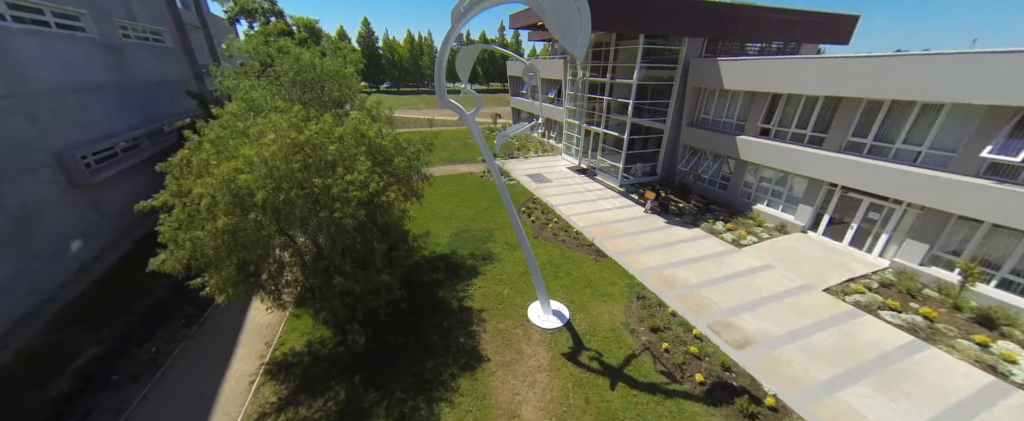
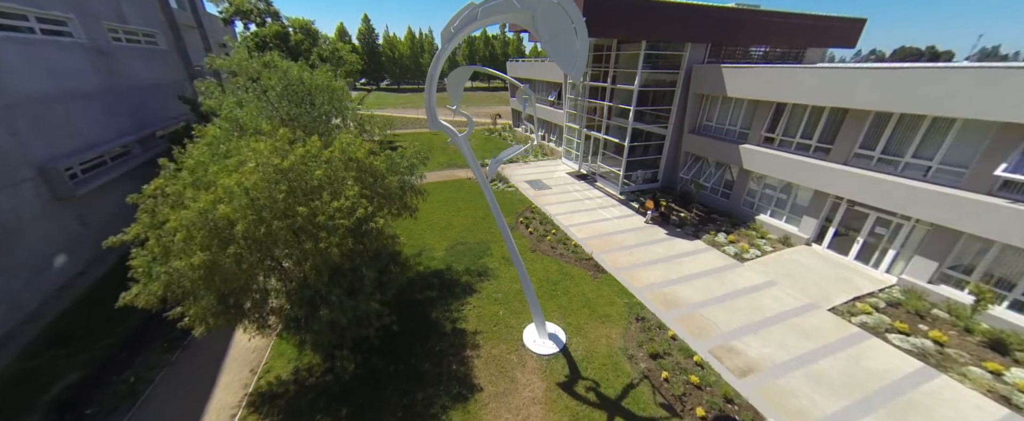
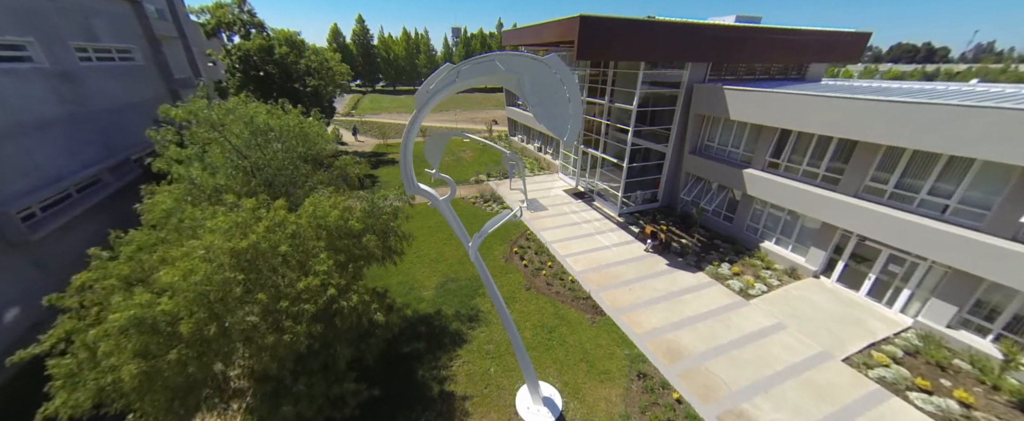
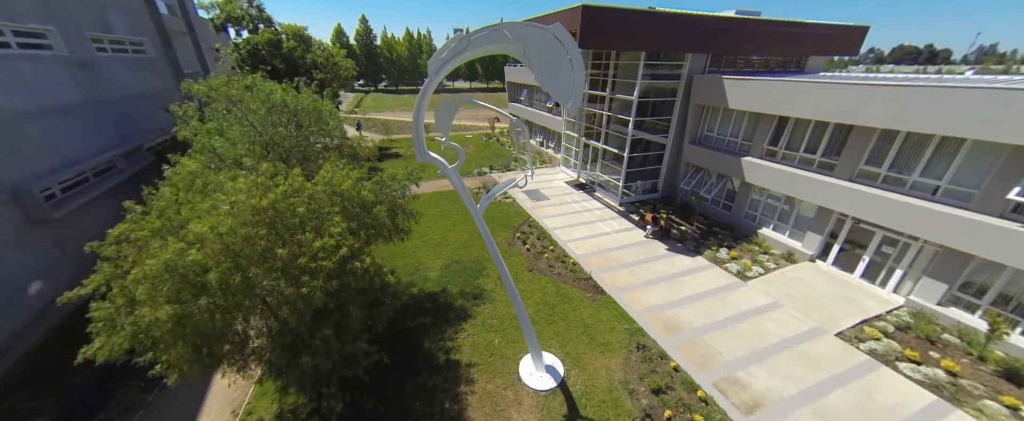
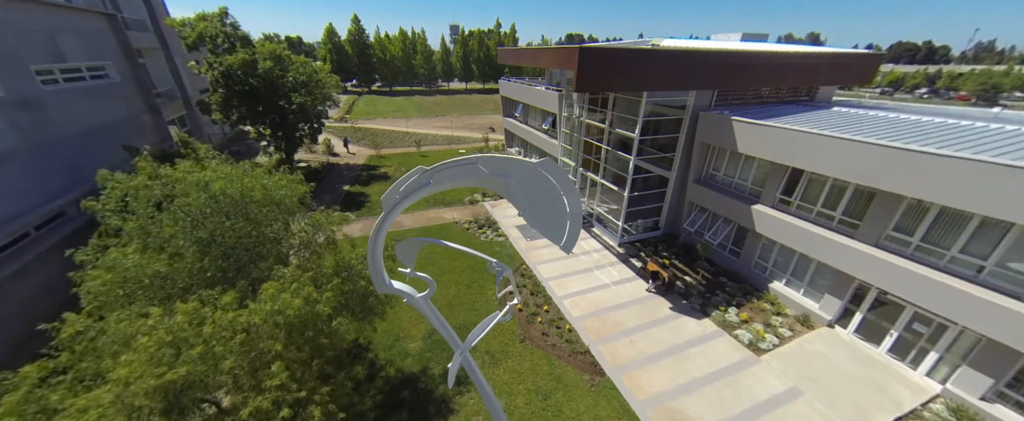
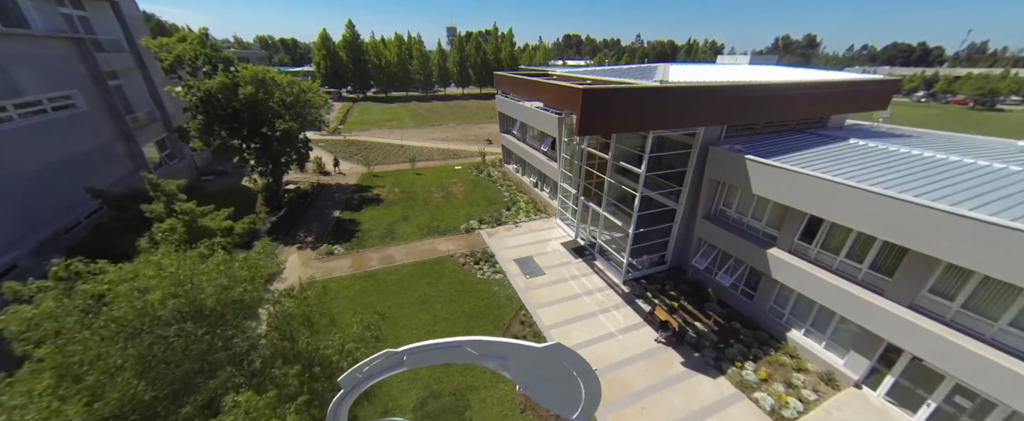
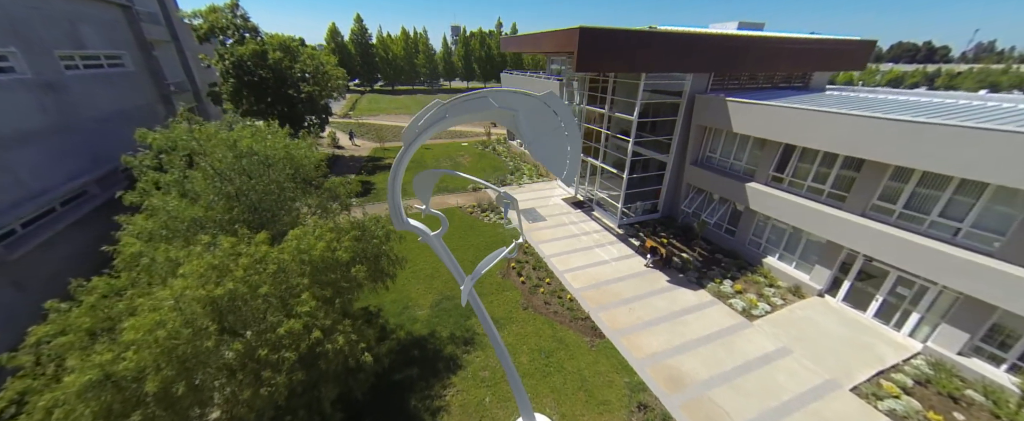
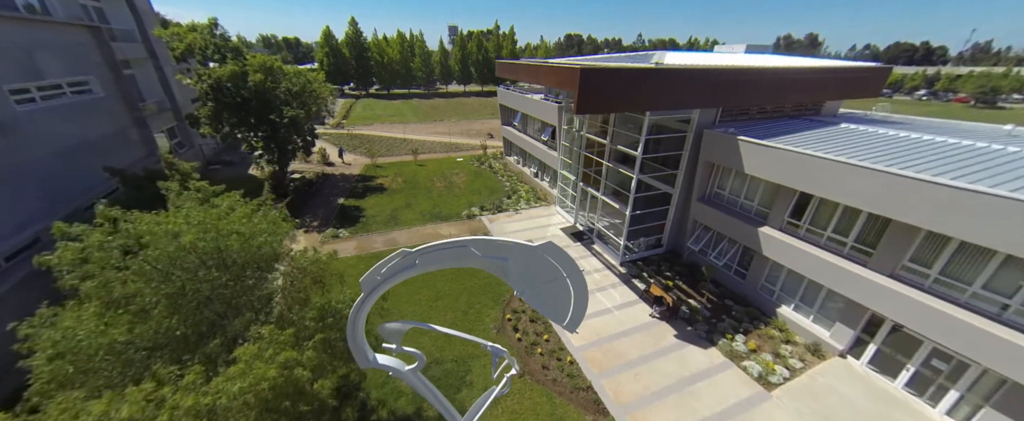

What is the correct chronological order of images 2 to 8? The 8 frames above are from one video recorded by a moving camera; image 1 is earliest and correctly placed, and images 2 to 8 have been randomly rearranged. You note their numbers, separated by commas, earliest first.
2, 4, 3, 7, 5, 8, 6
